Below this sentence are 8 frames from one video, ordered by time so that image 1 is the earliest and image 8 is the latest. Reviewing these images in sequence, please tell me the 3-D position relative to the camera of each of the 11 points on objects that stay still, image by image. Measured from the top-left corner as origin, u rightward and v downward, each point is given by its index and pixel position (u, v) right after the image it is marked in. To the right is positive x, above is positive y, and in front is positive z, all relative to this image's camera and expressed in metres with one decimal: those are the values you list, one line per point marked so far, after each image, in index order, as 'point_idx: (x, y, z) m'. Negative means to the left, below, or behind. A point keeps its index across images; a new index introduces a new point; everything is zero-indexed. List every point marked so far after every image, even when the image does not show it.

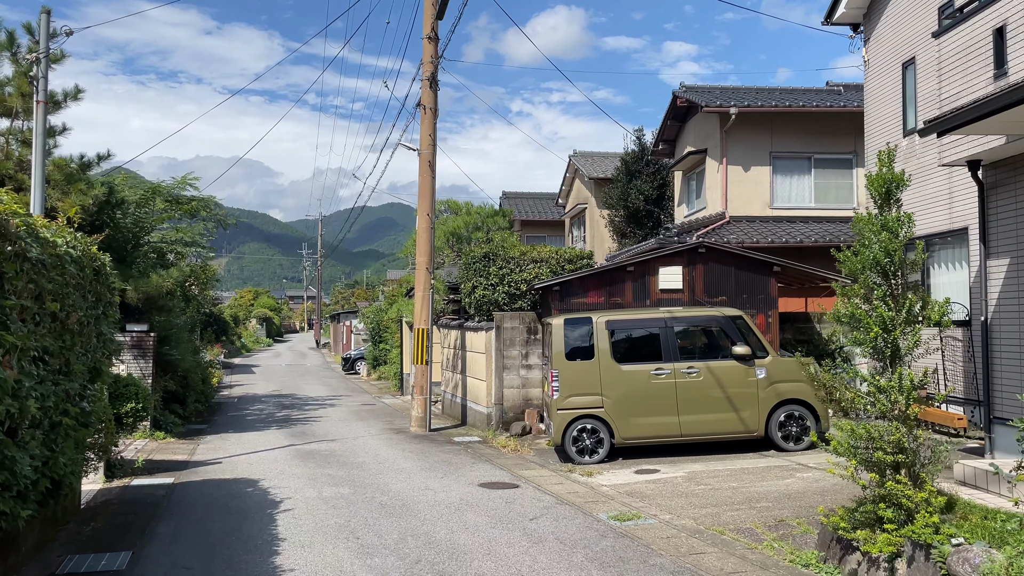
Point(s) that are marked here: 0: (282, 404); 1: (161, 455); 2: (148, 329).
0: (-5.0, -2.5, +17.3) m
1: (-4.4, -2.1, +10.0) m
2: (-5.4, -0.6, +11.8) m
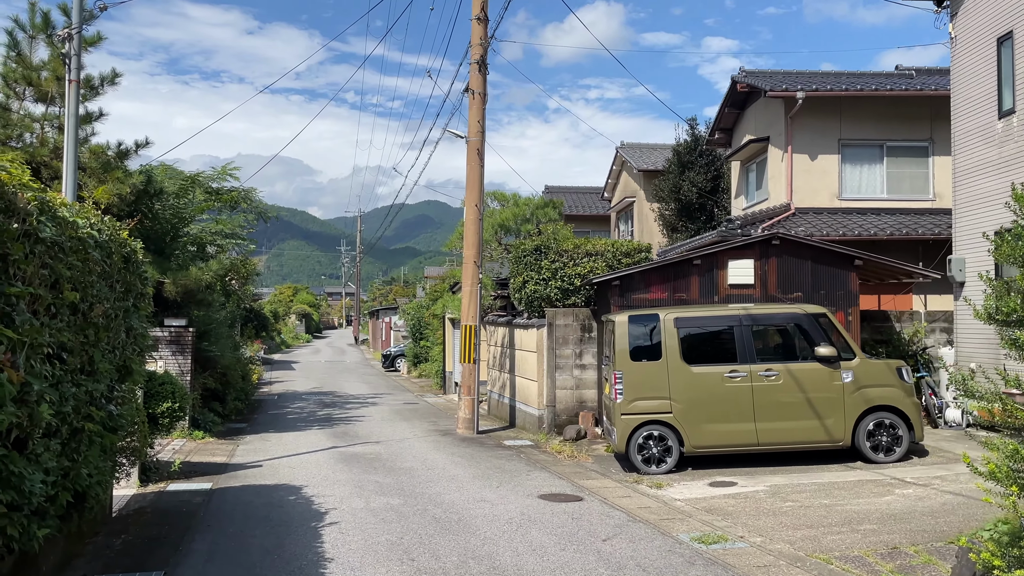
0: (-4.0, -2.4, +16.8) m
1: (-3.7, -2.0, +9.5) m
2: (-4.6, -0.5, +11.4) m
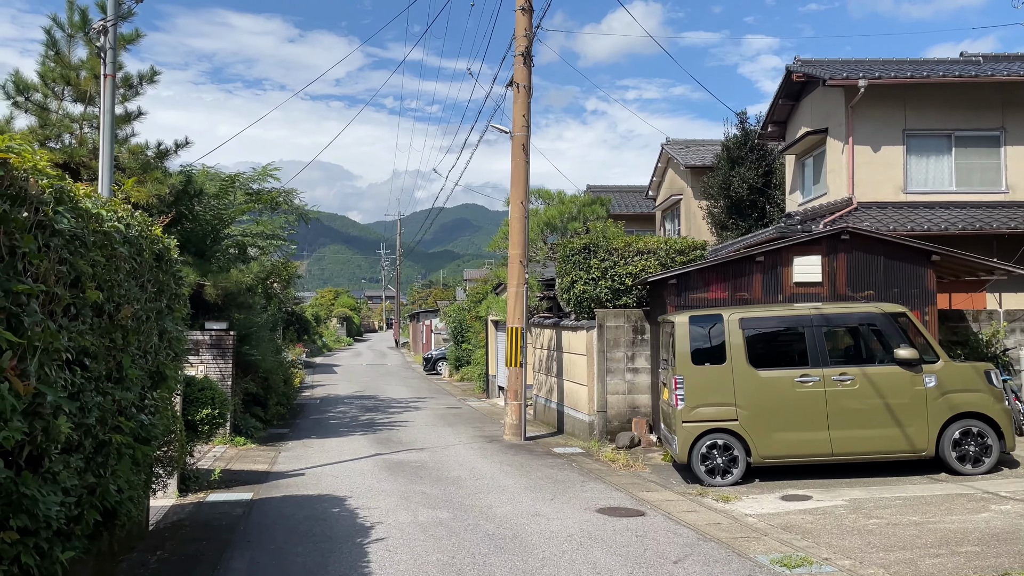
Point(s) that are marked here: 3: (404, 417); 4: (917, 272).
0: (-3.0, -2.4, +16.5) m
1: (-3.1, -2.0, +9.2) m
2: (-4.0, -0.5, +11.1) m
3: (-2.0, -2.4, +14.8) m
4: (+4.6, +0.2, +9.1) m
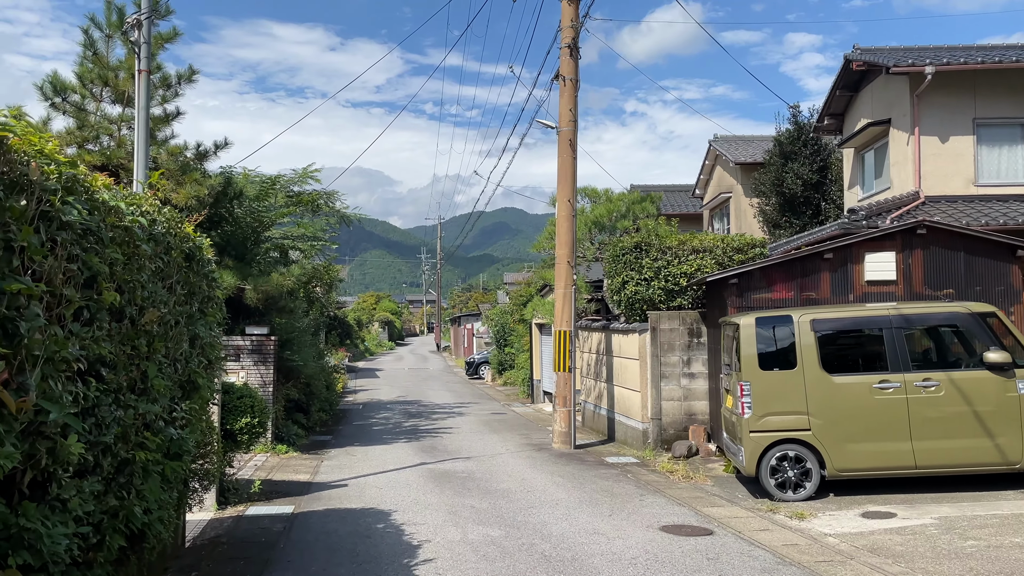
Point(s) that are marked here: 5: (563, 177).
0: (-2.1, -2.5, +16.1) m
1: (-2.6, -2.1, +8.9) m
2: (-3.3, -0.6, +10.9) m
3: (-1.2, -2.4, +14.4) m
4: (+5.1, +0.2, +8.4) m
5: (+0.7, +1.5, +11.2) m
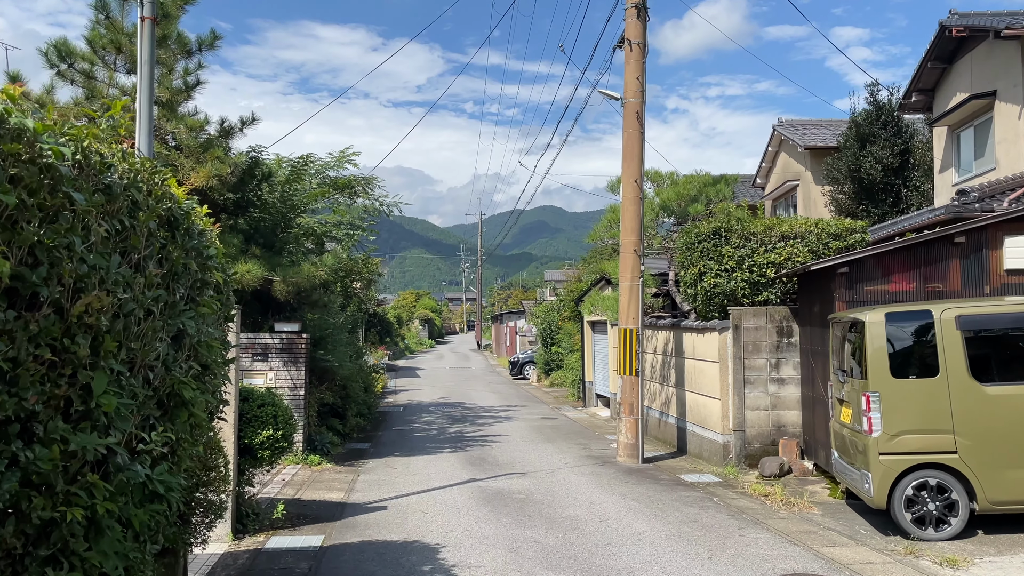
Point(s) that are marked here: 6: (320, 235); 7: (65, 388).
0: (-1.1, -2.4, +15.0) m
1: (-2.0, -2.0, +7.8) m
2: (-2.6, -0.5, +9.7) m
3: (-0.3, -2.3, +13.2) m
4: (+5.7, +0.3, +6.8) m
5: (+1.4, +1.6, +9.9) m
6: (-2.6, +0.7, +11.0) m
7: (-1.3, -0.3, +2.3) m
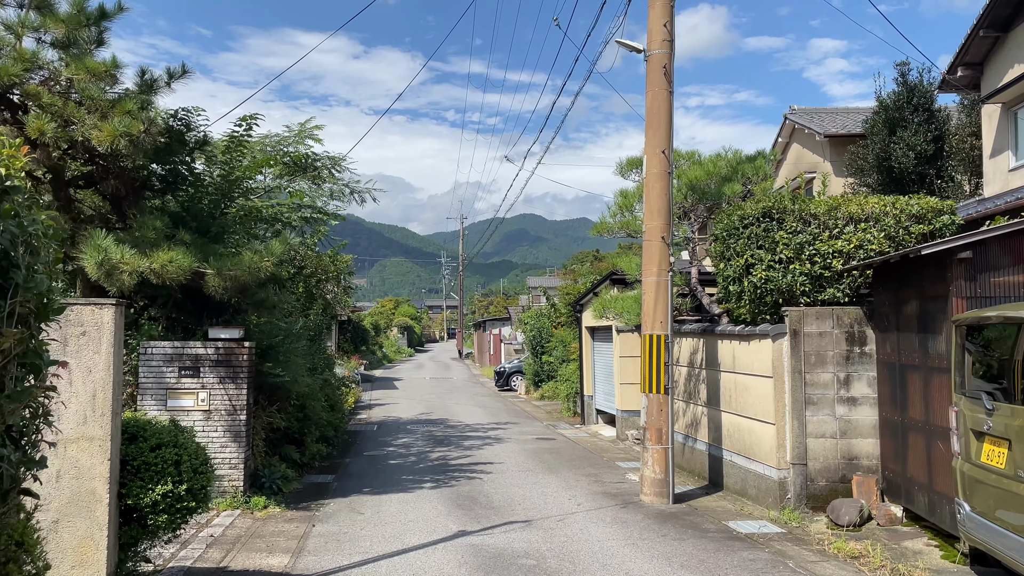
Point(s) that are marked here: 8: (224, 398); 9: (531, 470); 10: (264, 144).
0: (-1.3, -2.4, +13.0) m
1: (-1.9, -1.9, +5.8) m
2: (-2.6, -0.5, +7.7) m
3: (-0.4, -2.3, +11.2) m
4: (+5.8, +0.4, +5.0) m
5: (+1.4, +1.7, +8.0) m
6: (-2.7, +0.8, +9.0) m
7: (-1.1, -0.2, +0.3) m
8: (-2.6, -1.0, +7.3) m
9: (+0.2, -2.2, +9.5) m
10: (-3.0, +1.7, +9.6) m
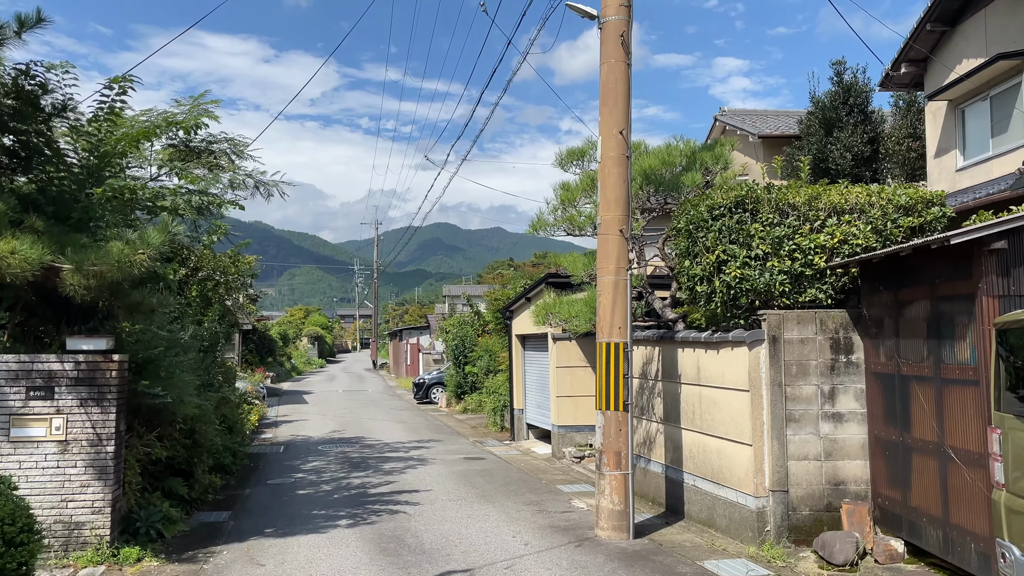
0: (-2.4, -2.5, +11.6) m
1: (-2.3, -1.9, +4.4) m
2: (-3.1, -0.5, +6.3) m
3: (-1.3, -2.4, +10.0) m
4: (+5.5, +0.4, +4.5) m
5: (+0.8, +1.7, +7.0) m
6: (-3.3, +0.7, +7.5) m
7: (-0.9, -0.1, -0.9) m
8: (-3.1, -1.0, +5.8) m
9: (-0.5, -2.2, +8.3) m
10: (-3.7, +1.7, +8.1) m
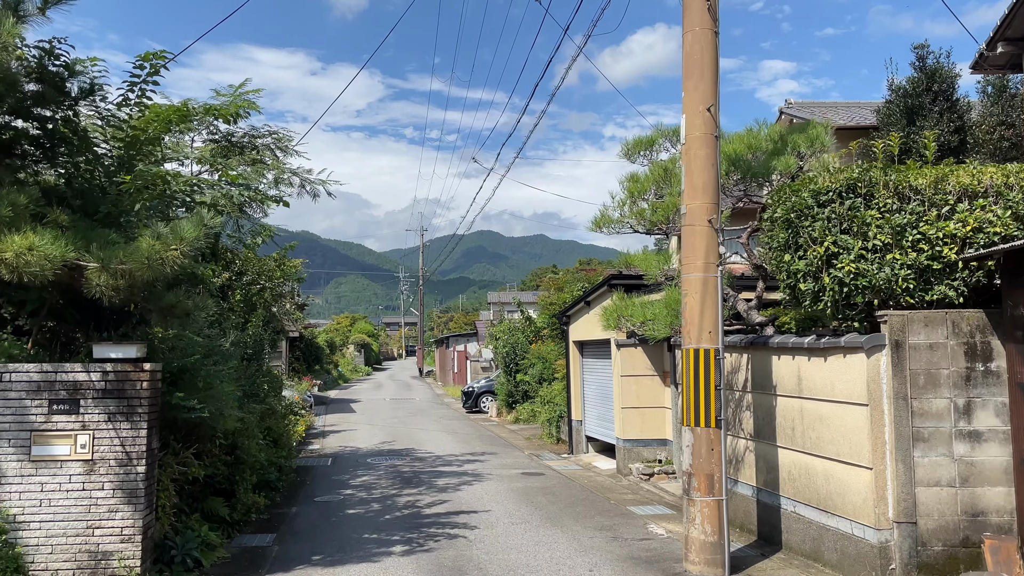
0: (-1.5, -2.5, +10.9) m
1: (-1.8, -1.9, +3.7) m
2: (-2.6, -0.5, +5.7) m
3: (-0.5, -2.4, +9.2) m
4: (+5.9, +0.4, +3.4) m
5: (+1.4, +1.7, +6.1) m
6: (-2.8, +0.7, +6.9) m
7: (-0.7, 0.0, -1.7) m
8: (-2.6, -1.0, +5.2) m
9: (+0.2, -2.2, +7.6) m
10: (-3.1, +1.7, +7.5) m
